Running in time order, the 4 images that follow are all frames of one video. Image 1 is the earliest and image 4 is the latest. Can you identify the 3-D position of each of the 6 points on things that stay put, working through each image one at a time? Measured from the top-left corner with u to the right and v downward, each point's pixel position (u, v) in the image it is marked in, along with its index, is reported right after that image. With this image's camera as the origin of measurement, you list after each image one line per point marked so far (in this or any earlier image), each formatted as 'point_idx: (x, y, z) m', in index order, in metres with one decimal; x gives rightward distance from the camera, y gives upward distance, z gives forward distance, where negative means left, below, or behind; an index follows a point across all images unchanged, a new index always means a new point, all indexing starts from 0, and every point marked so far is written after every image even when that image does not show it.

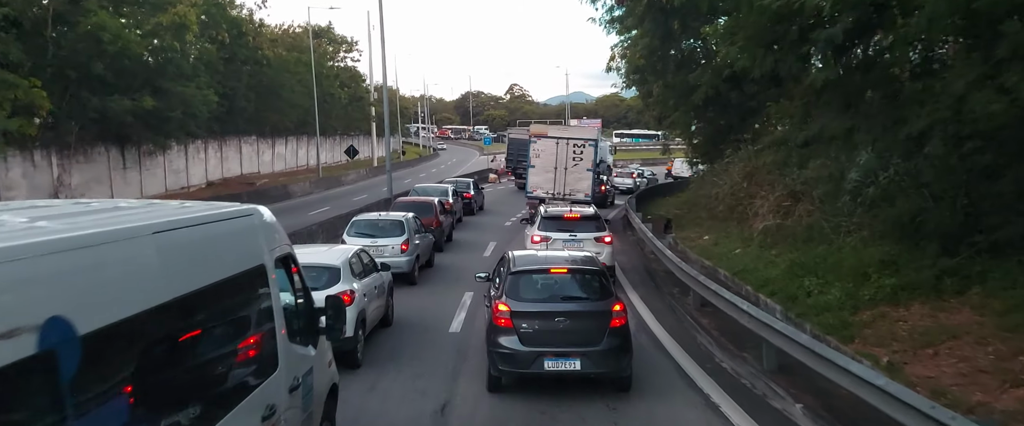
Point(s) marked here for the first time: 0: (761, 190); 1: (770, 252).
0: (+7.2, +0.7, +18.9) m
1: (+5.8, -0.9, +15.1) m
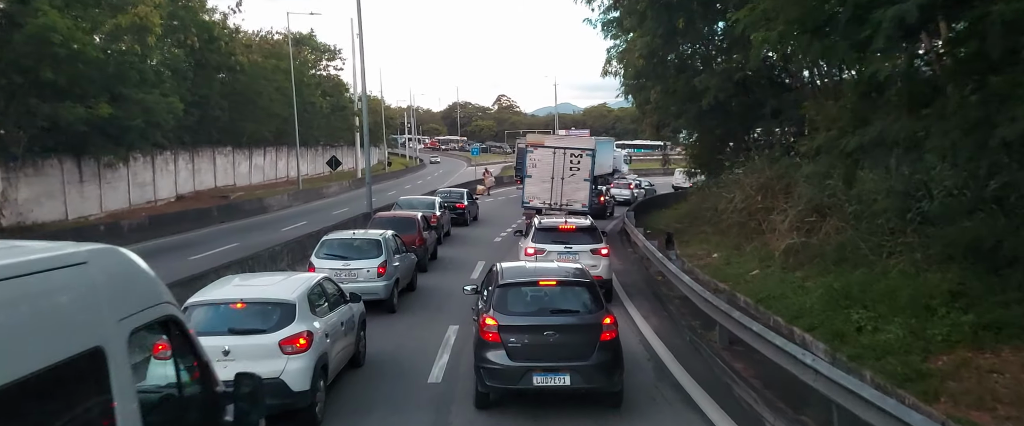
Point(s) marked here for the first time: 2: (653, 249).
0: (+6.9, +0.3, +17.1) m
1: (+5.7, -1.3, +13.3) m
2: (+3.6, -0.9, +17.2) m
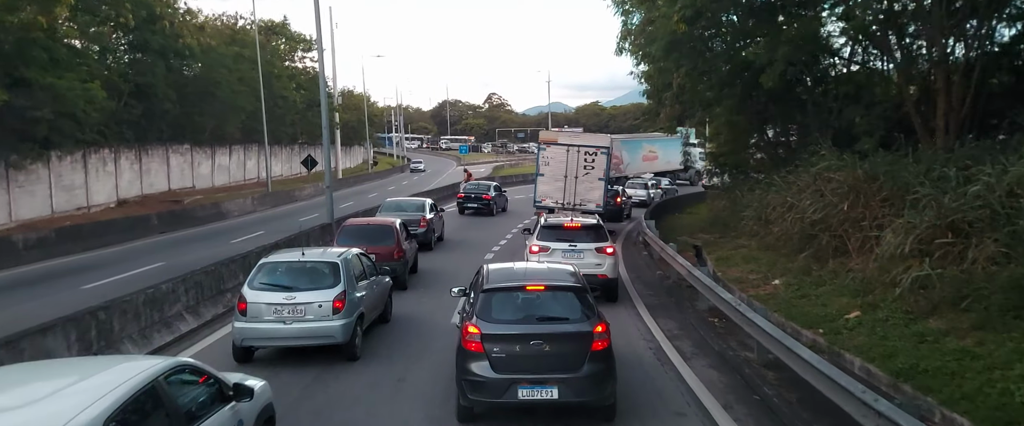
0: (+6.8, 0.0, +12.7) m
1: (+5.6, -1.5, +8.8) m
2: (+3.5, -1.2, +12.7) m
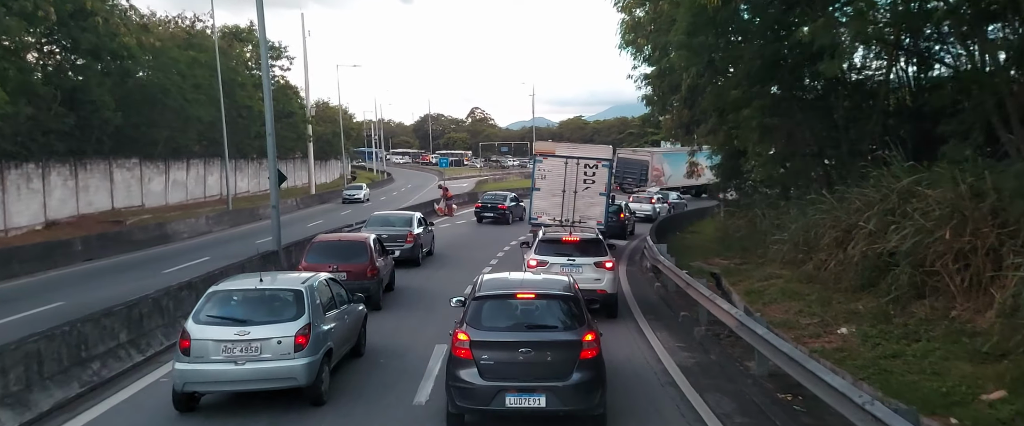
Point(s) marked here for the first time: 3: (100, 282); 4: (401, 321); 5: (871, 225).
0: (+6.6, -0.4, +9.4) m
1: (+5.6, -1.9, +5.5) m
2: (+3.4, -1.6, +9.3) m
3: (-11.1, -1.9, +17.9) m
4: (-2.8, -3.0, +14.0) m
5: (+6.5, -0.2, +12.3) m
